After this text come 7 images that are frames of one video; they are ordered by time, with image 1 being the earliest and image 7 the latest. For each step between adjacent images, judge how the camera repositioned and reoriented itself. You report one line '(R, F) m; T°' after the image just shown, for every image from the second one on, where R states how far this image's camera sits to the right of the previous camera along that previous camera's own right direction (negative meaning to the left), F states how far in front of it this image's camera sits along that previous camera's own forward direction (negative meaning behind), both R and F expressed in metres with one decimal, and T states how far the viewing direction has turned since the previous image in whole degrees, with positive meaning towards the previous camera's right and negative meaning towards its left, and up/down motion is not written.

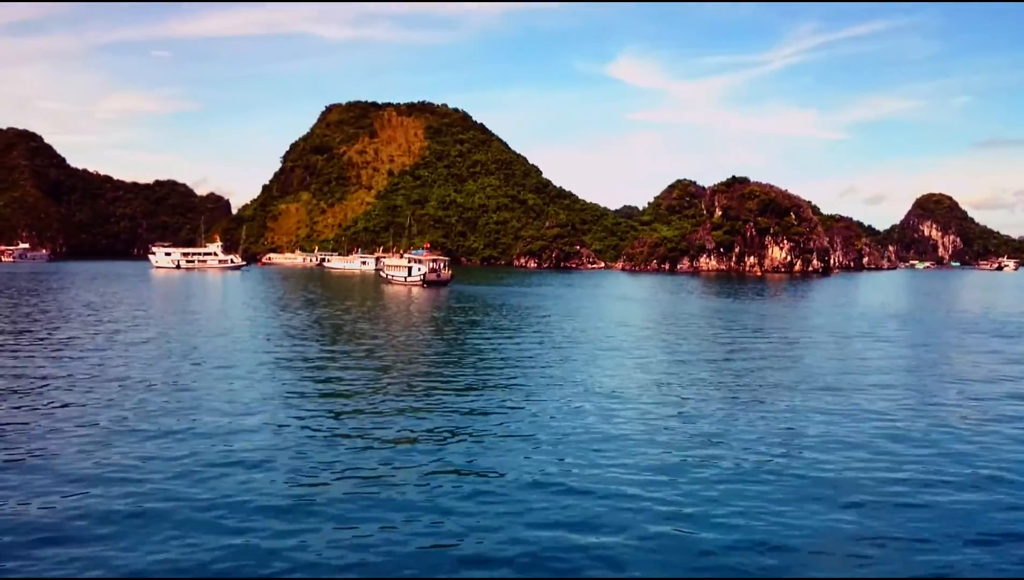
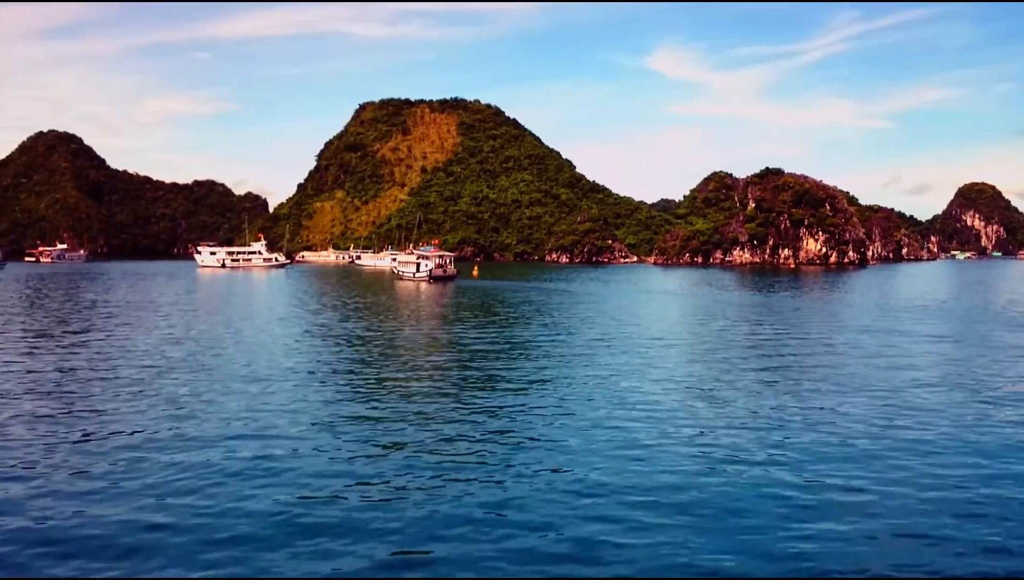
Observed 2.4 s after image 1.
(+0.4, +0.5) m; -2°
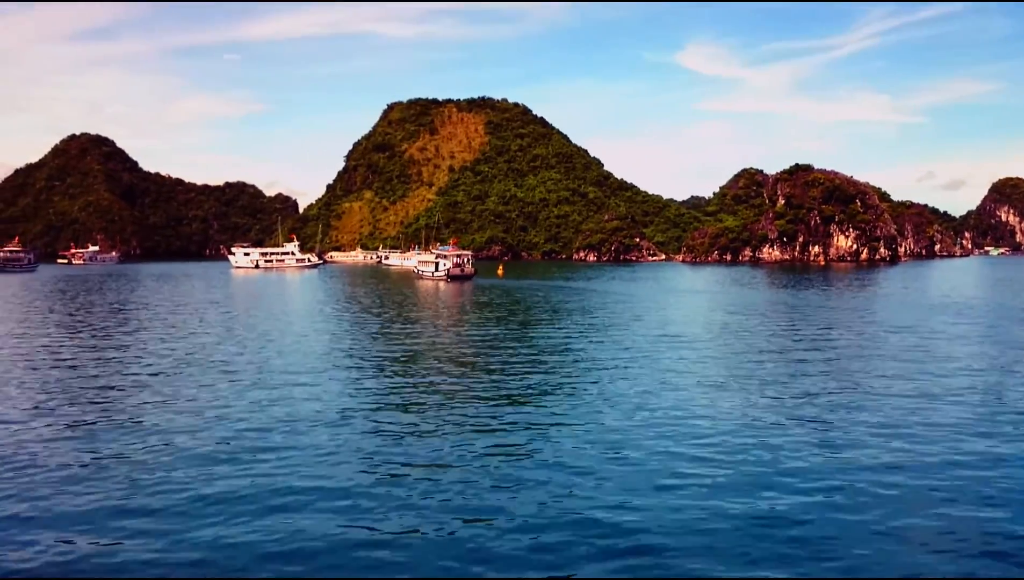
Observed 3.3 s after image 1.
(+0.2, +0.2) m; -2°
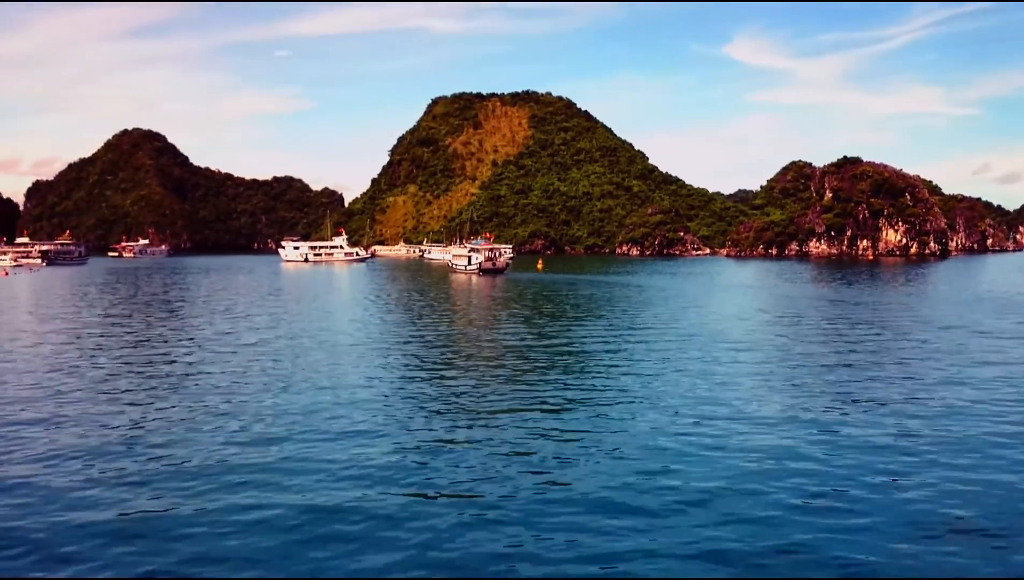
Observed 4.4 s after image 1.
(+0.3, +0.1) m; -3°
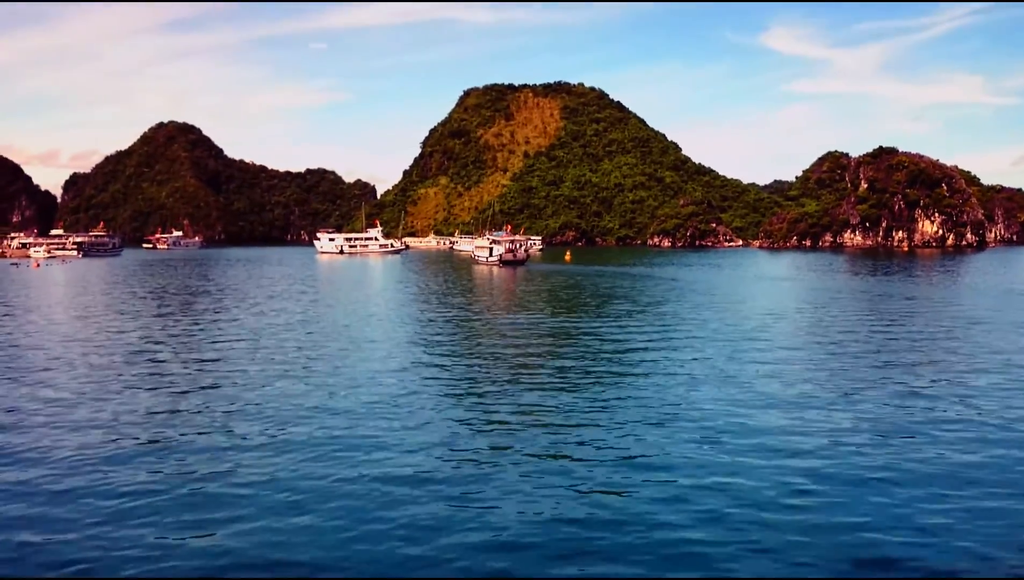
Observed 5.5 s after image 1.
(+0.2, +0.1) m; -2°
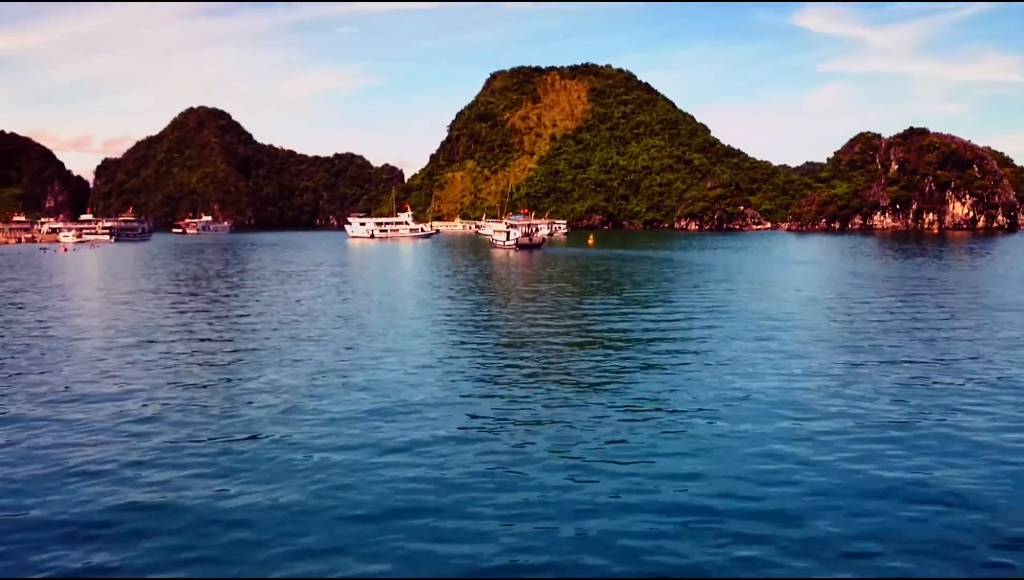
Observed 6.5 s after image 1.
(+0.2, -0.1) m; -2°
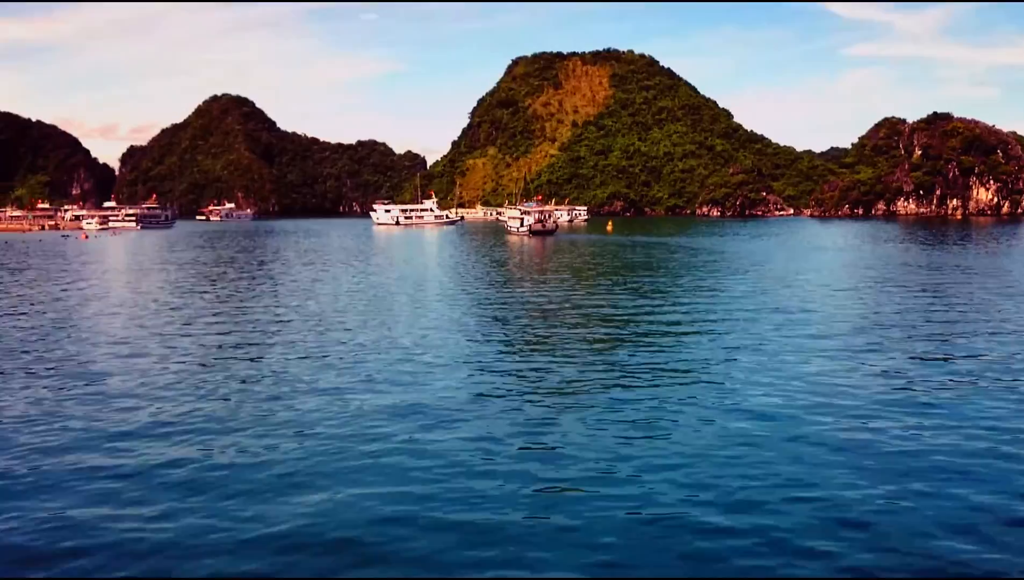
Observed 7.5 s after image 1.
(+0.2, -0.2) m; -2°
